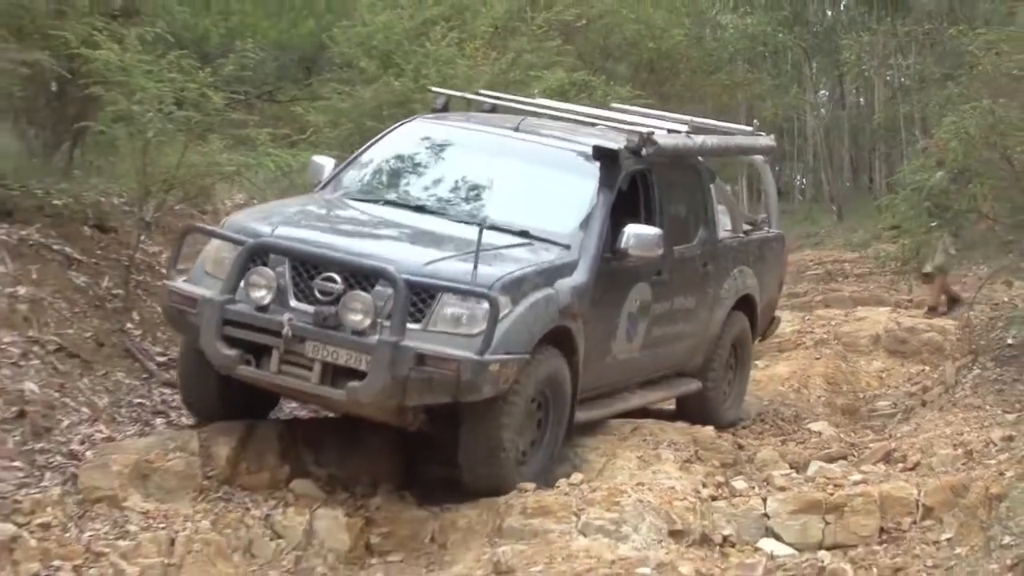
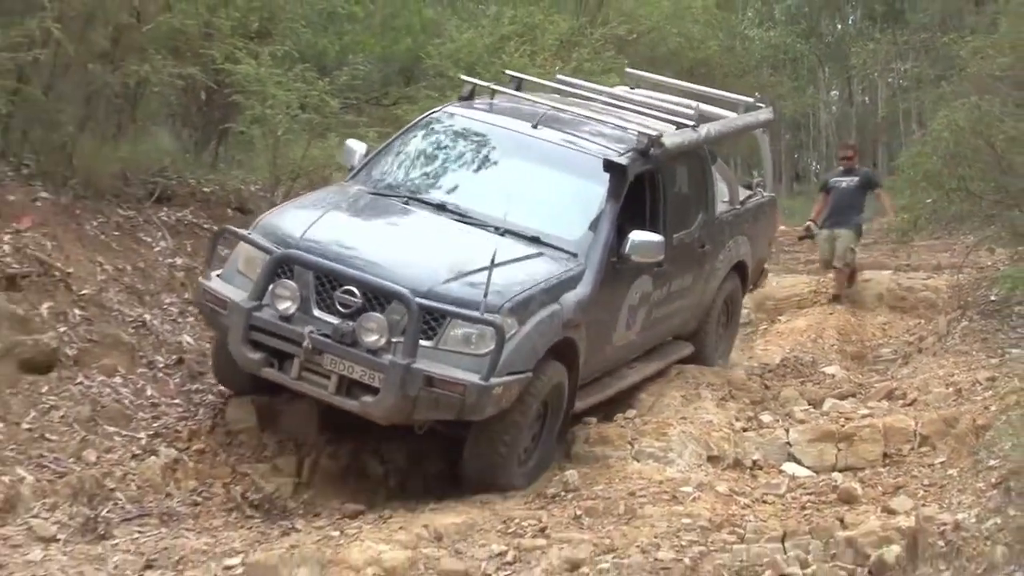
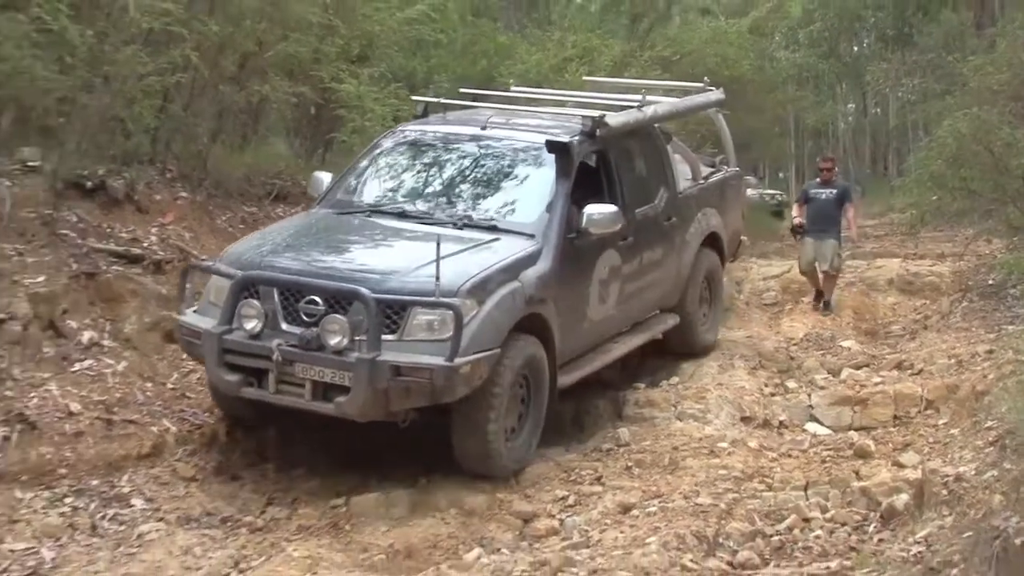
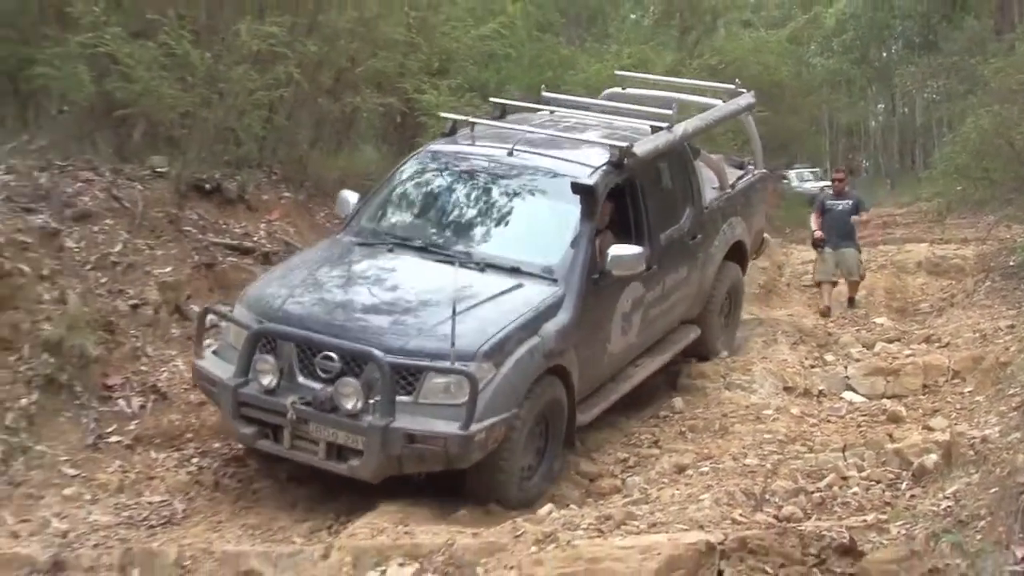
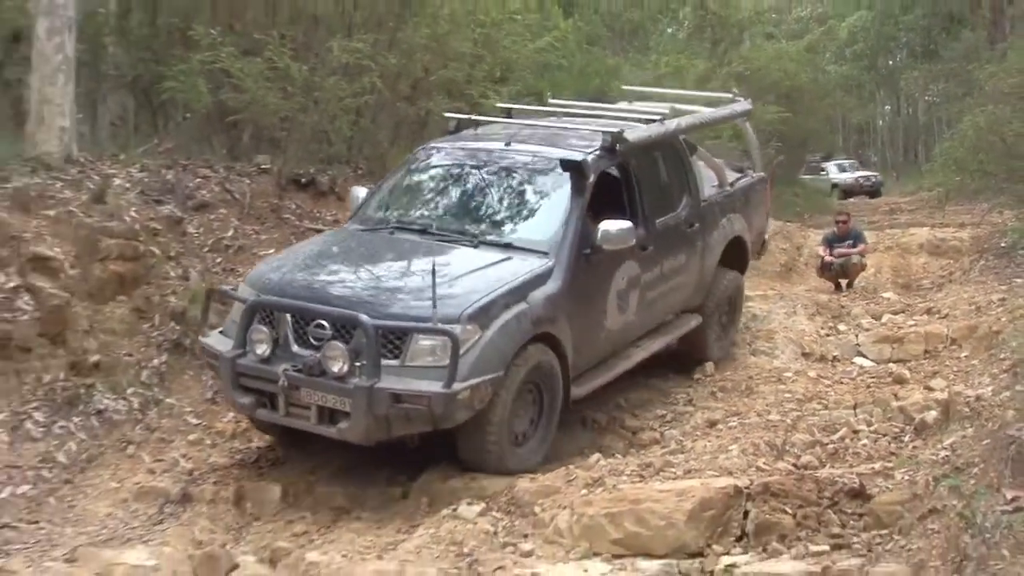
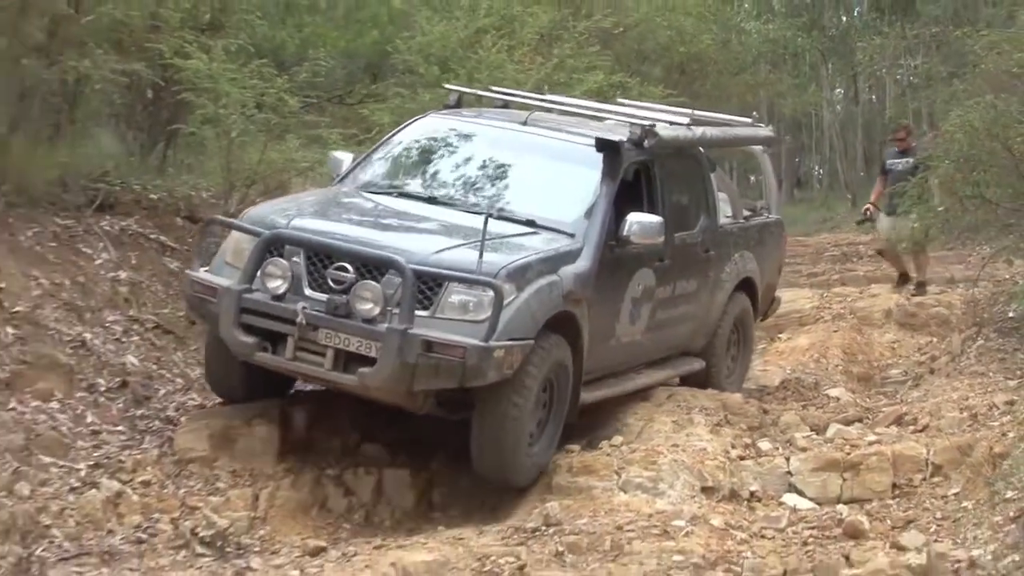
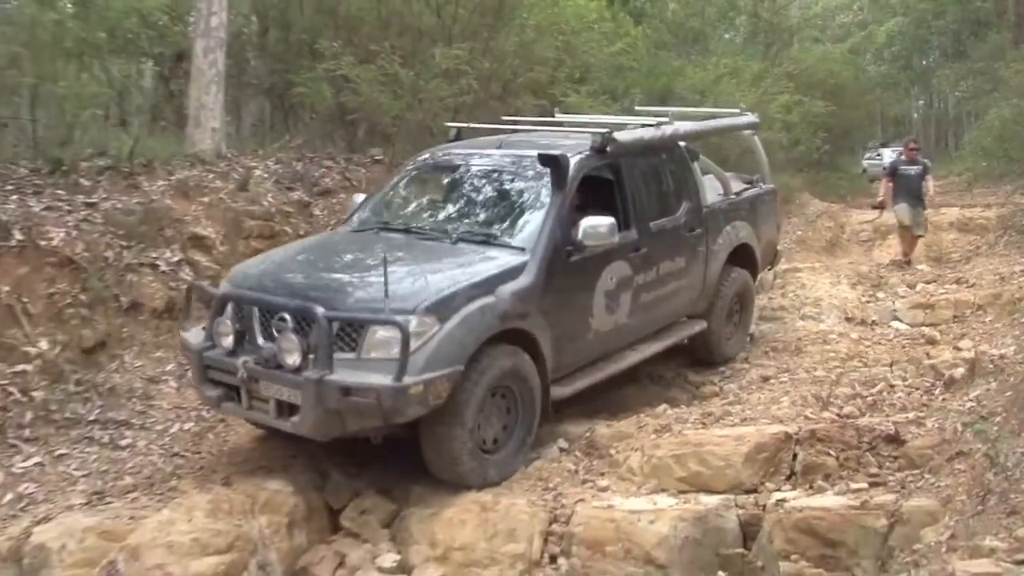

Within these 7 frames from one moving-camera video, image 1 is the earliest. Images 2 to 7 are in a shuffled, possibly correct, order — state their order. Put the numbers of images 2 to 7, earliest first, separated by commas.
6, 2, 3, 4, 5, 7
